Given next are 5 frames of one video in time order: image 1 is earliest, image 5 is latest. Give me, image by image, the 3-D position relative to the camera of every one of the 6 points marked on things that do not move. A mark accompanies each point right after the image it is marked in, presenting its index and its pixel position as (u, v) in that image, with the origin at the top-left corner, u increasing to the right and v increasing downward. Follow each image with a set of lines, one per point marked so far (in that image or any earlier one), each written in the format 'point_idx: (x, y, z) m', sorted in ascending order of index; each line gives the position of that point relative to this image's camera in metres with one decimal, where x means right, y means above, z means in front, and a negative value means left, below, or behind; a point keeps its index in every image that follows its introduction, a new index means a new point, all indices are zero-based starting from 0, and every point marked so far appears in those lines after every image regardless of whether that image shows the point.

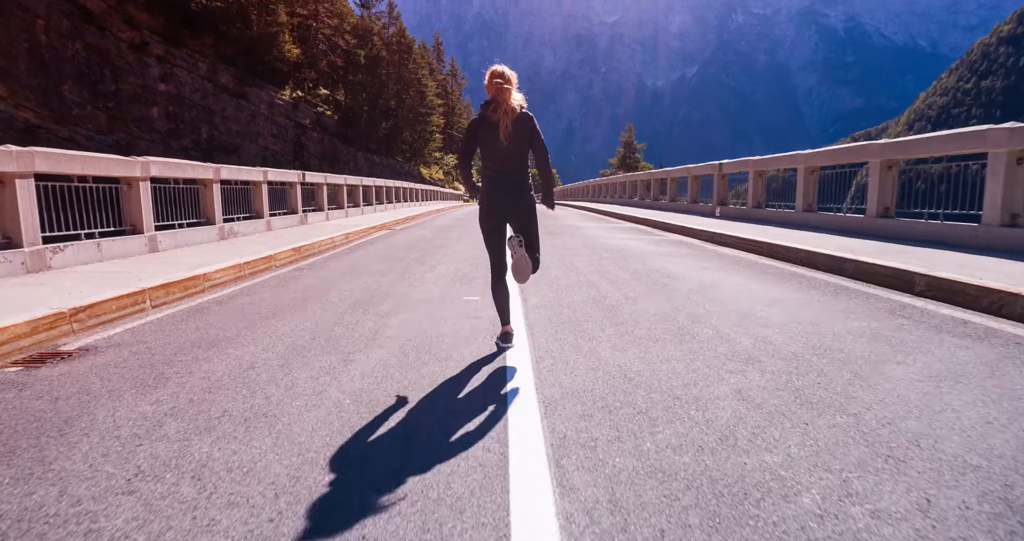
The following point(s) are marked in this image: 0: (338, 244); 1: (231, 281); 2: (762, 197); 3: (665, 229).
0: (-4.6, +0.7, +14.0) m
1: (-4.5, -0.2, +8.6) m
2: (+7.3, +2.1, +15.7) m
3: (+4.4, +1.2, +15.6) m
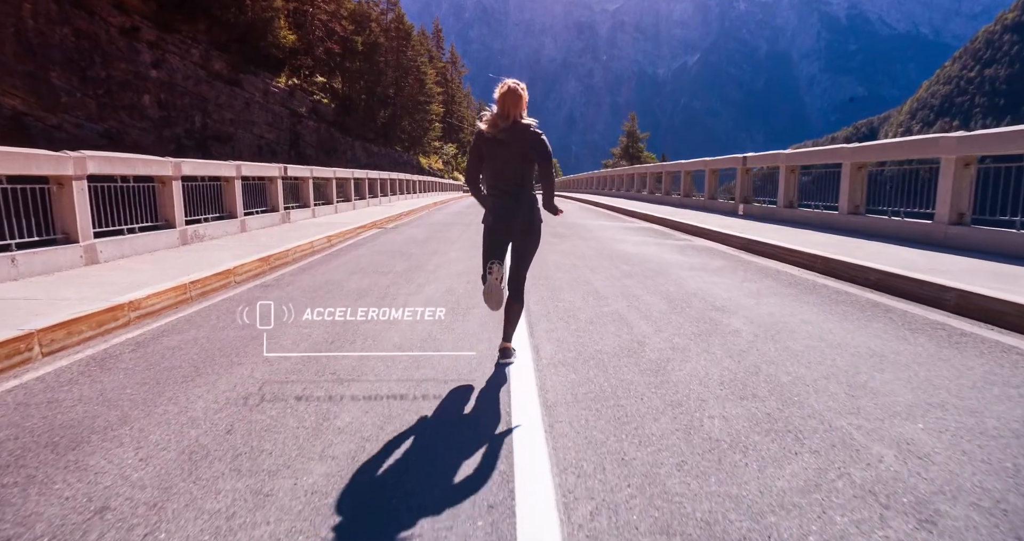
0: (-4.5, +0.5, +12.4) m
1: (-4.4, -0.5, +7.0) m
2: (+7.4, +1.9, +14.0) m
3: (+4.5, +1.0, +13.9) m
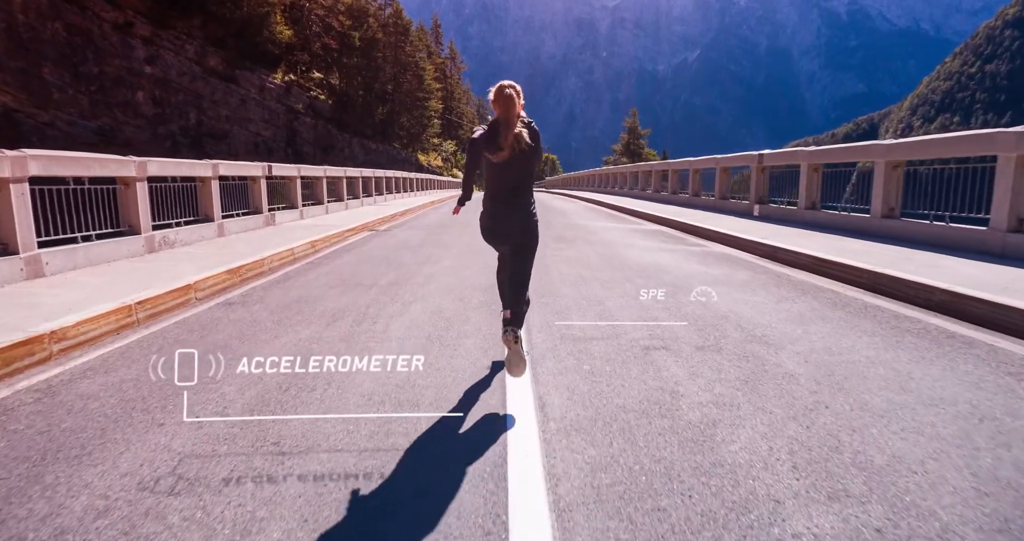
0: (-4.5, +0.3, +11.4) m
1: (-4.4, -0.7, +5.9) m
2: (+7.4, +1.8, +13.0) m
3: (+4.5, +0.9, +12.9) m
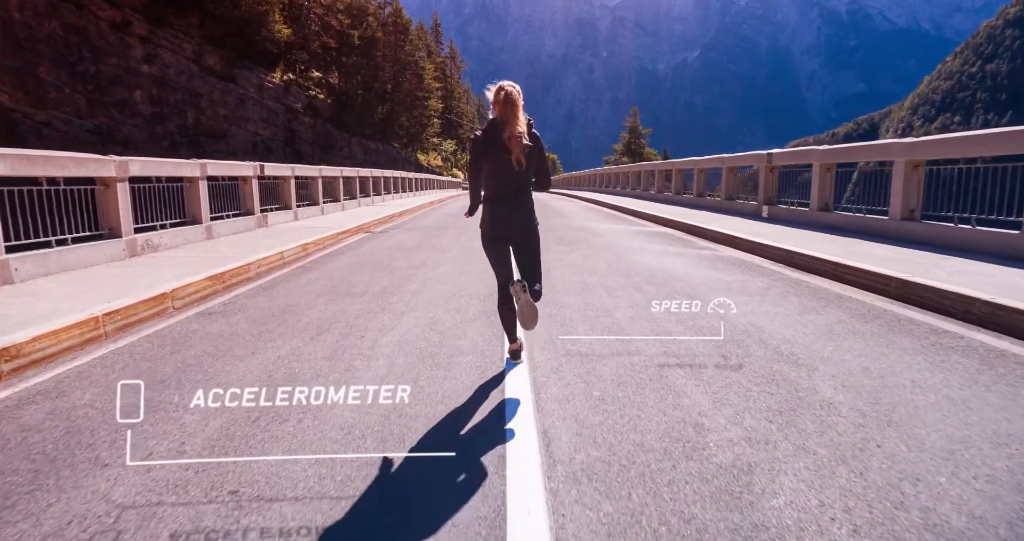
0: (-4.5, +0.2, +10.9) m
1: (-4.4, -0.8, +5.4) m
2: (+7.4, +1.7, +12.5) m
3: (+4.5, +0.8, +12.4) m
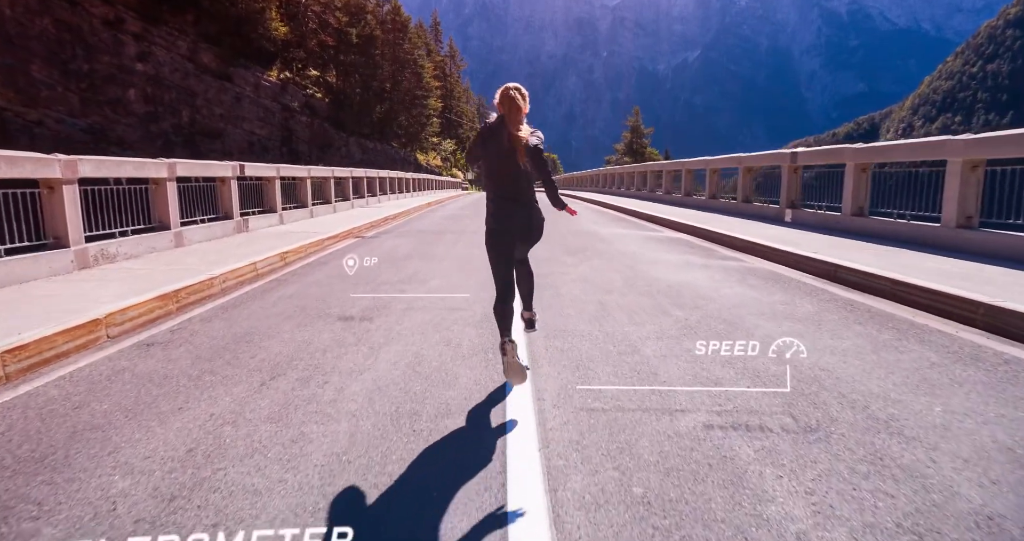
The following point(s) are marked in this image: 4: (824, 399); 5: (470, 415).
0: (-4.5, 0.0, +9.7) m
1: (-4.4, -1.0, +4.2) m
2: (+7.4, +1.5, +11.3) m
3: (+4.5, +0.5, +11.2) m
4: (+2.2, -0.9, +3.9) m
5: (-0.3, -1.0, +3.6) m
